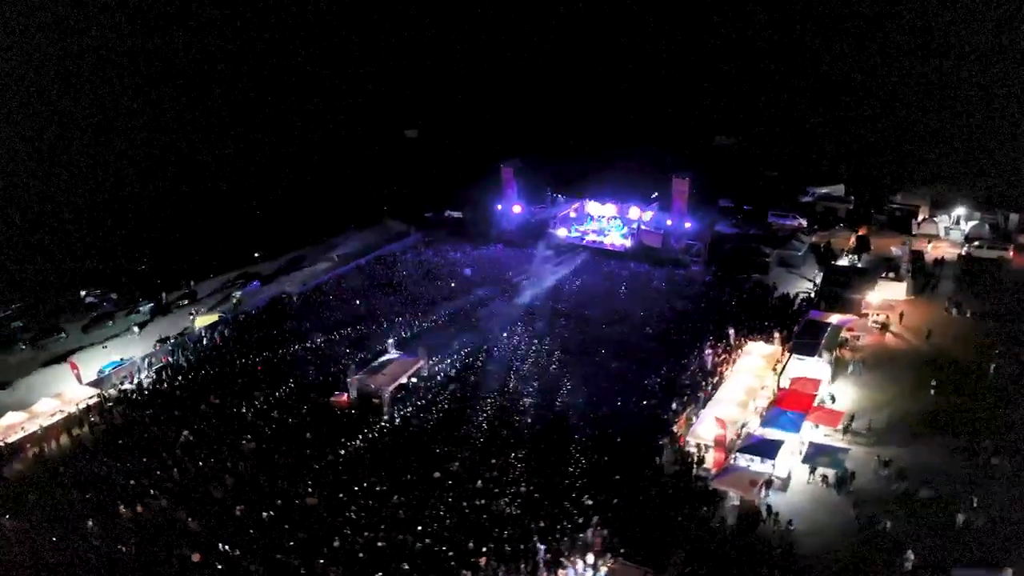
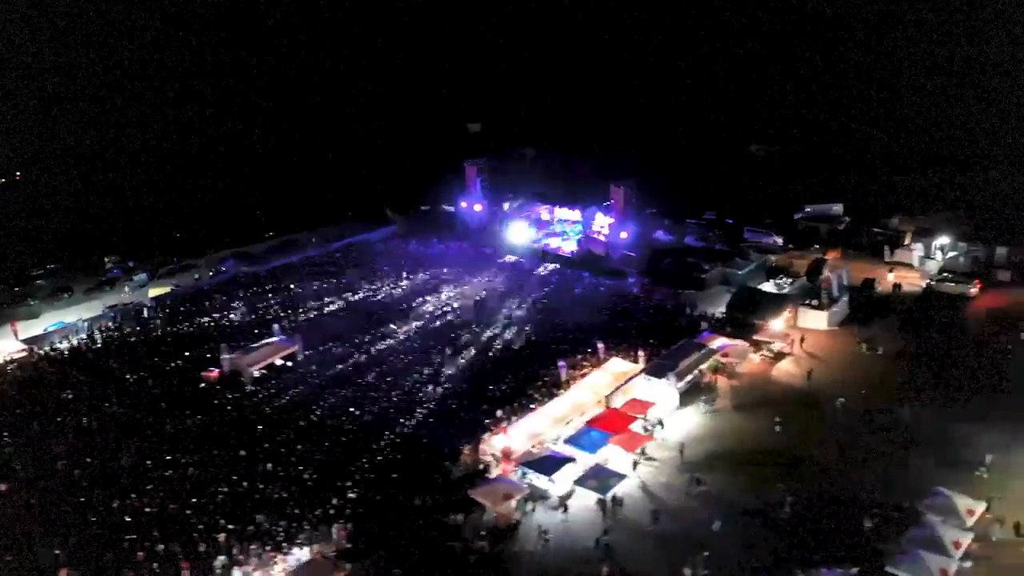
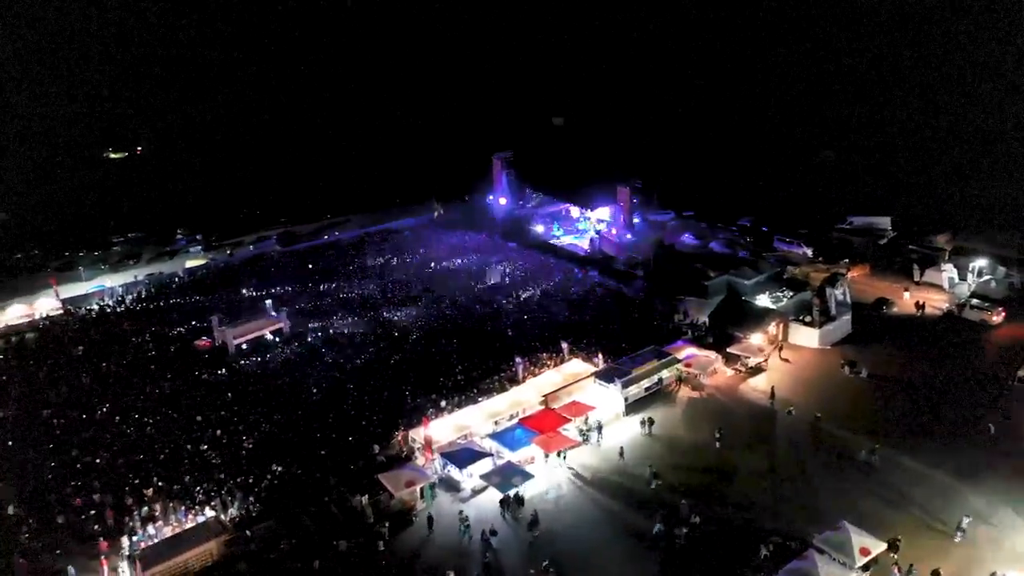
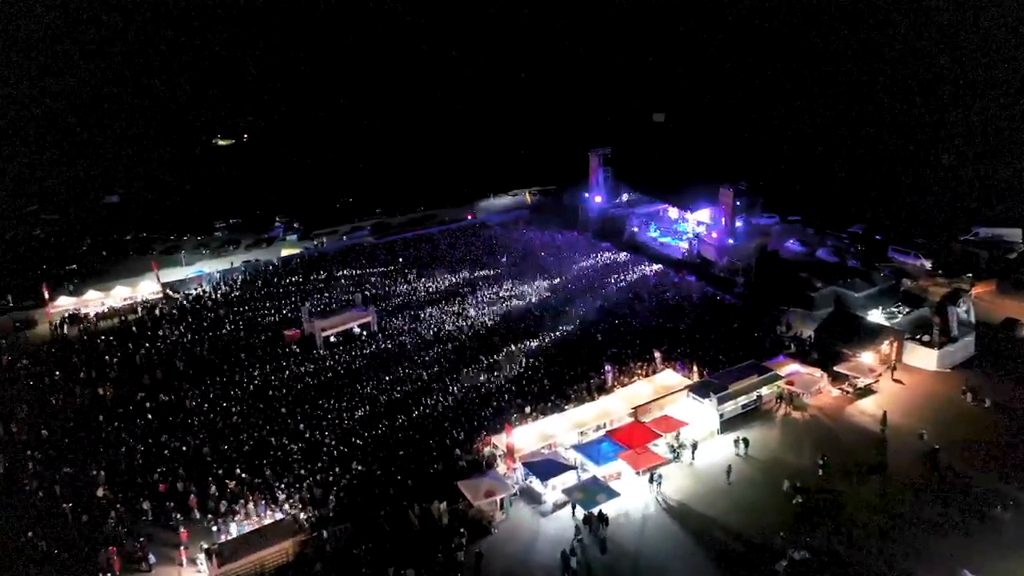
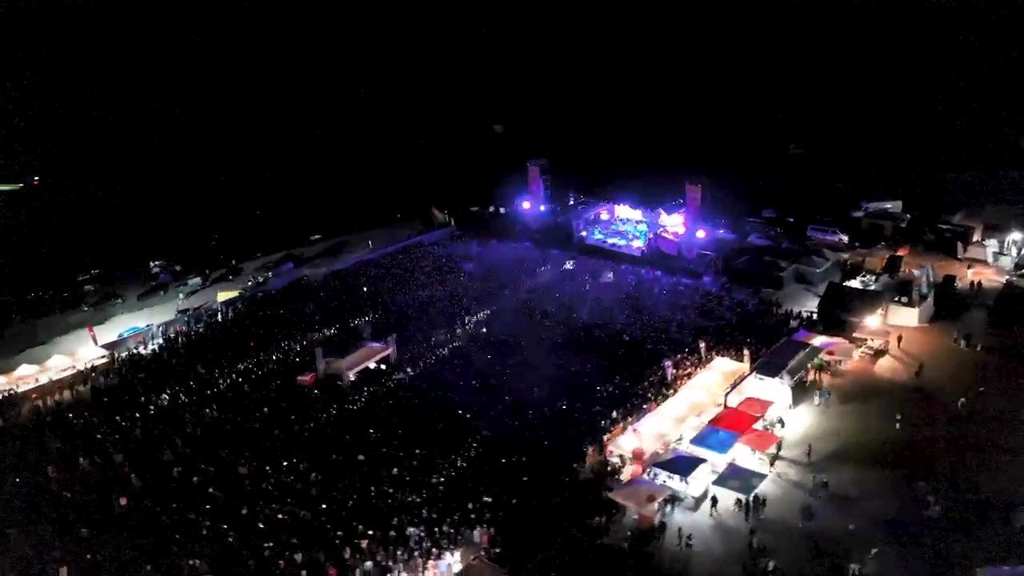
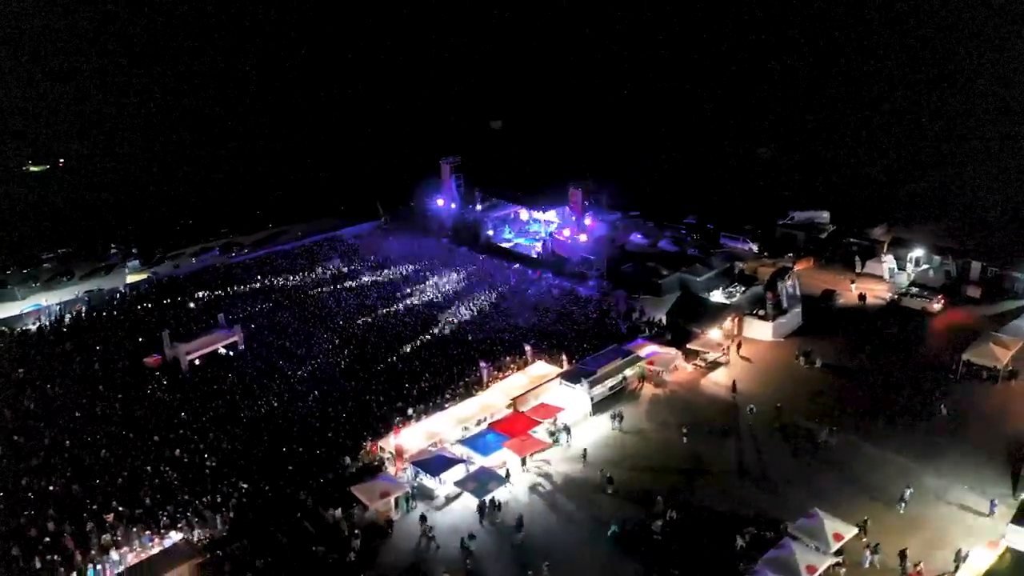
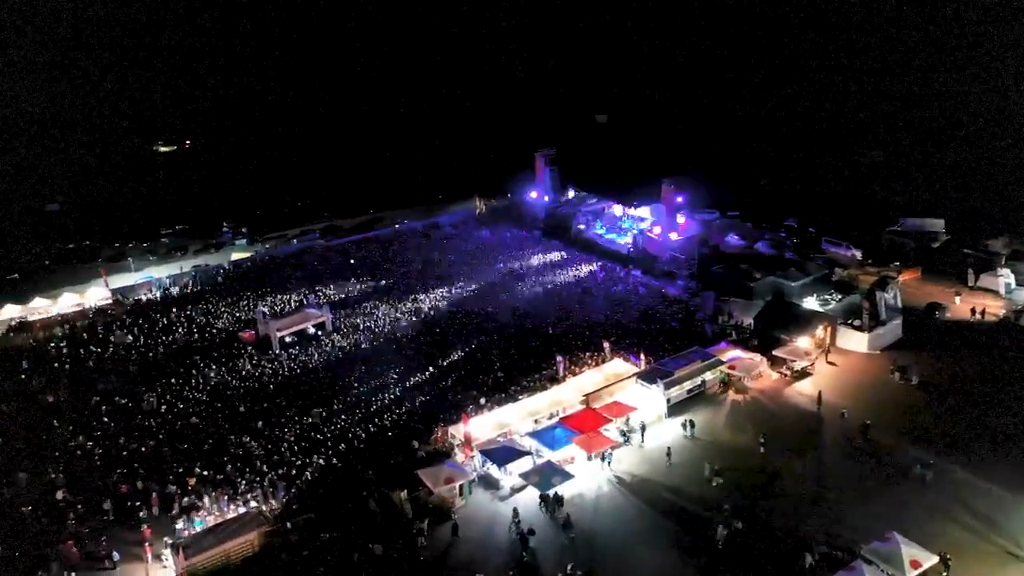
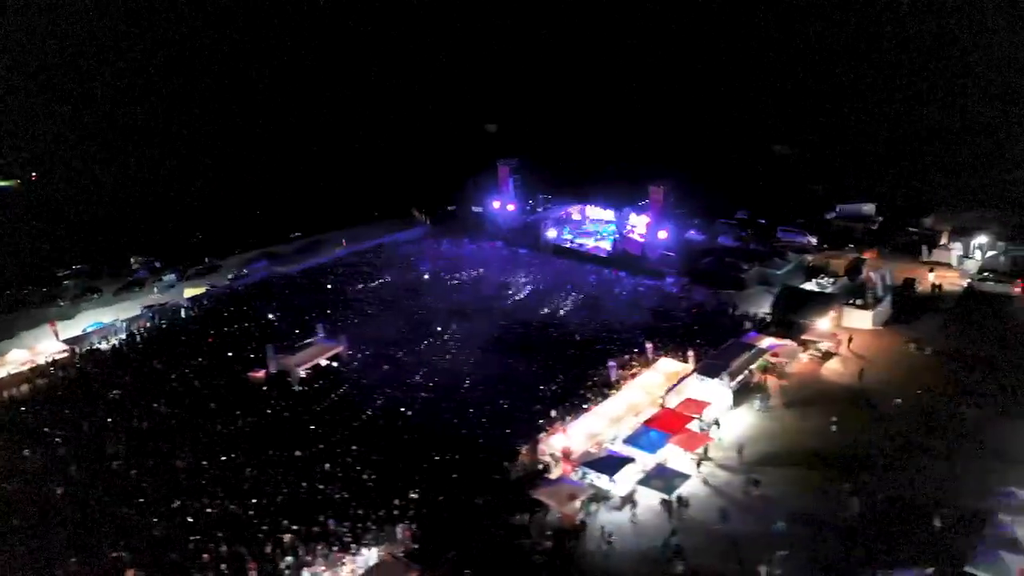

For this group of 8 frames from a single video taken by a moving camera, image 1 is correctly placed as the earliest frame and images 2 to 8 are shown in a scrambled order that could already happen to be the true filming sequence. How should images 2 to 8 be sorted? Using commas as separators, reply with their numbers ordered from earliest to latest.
5, 8, 2, 6, 3, 7, 4
